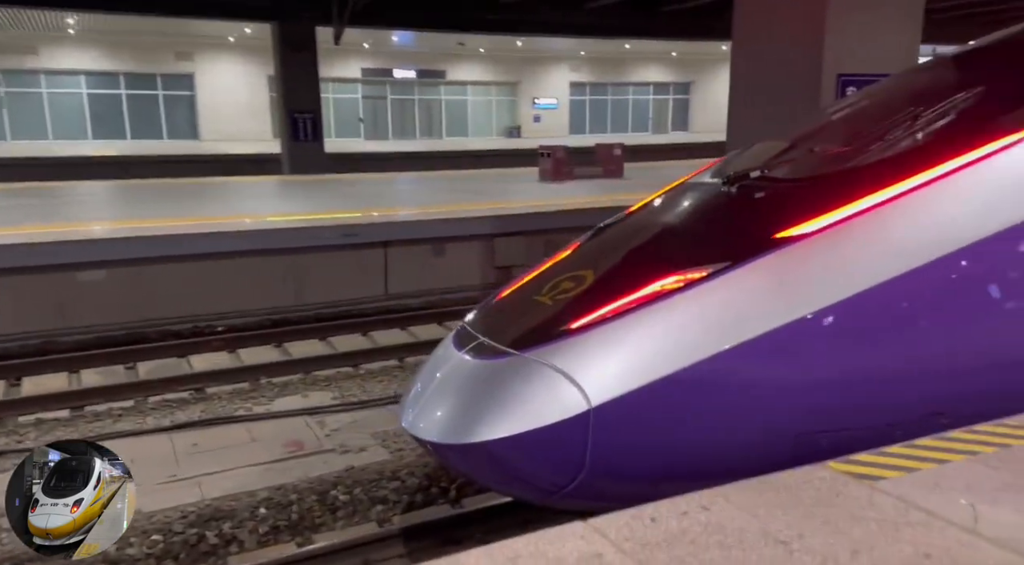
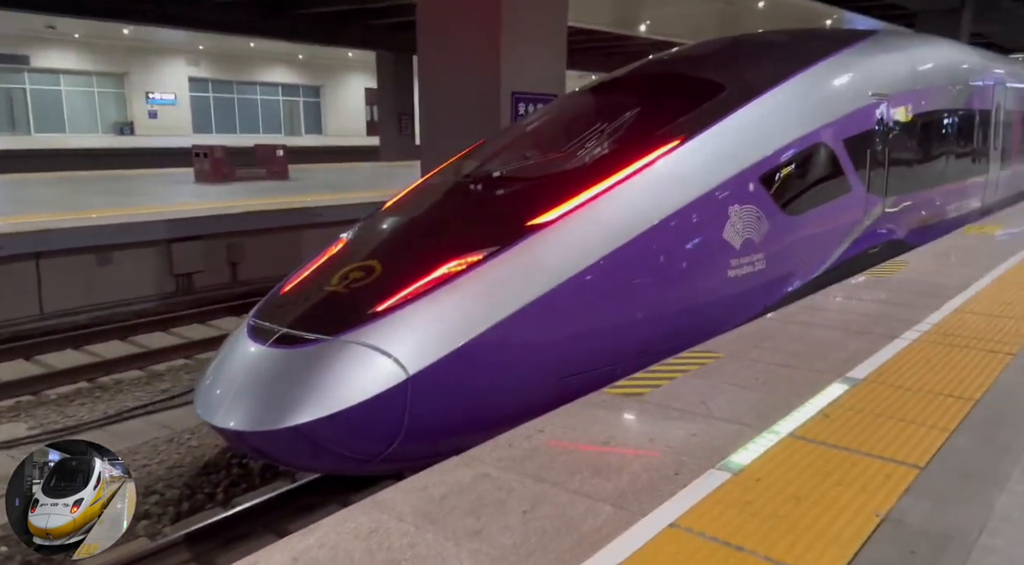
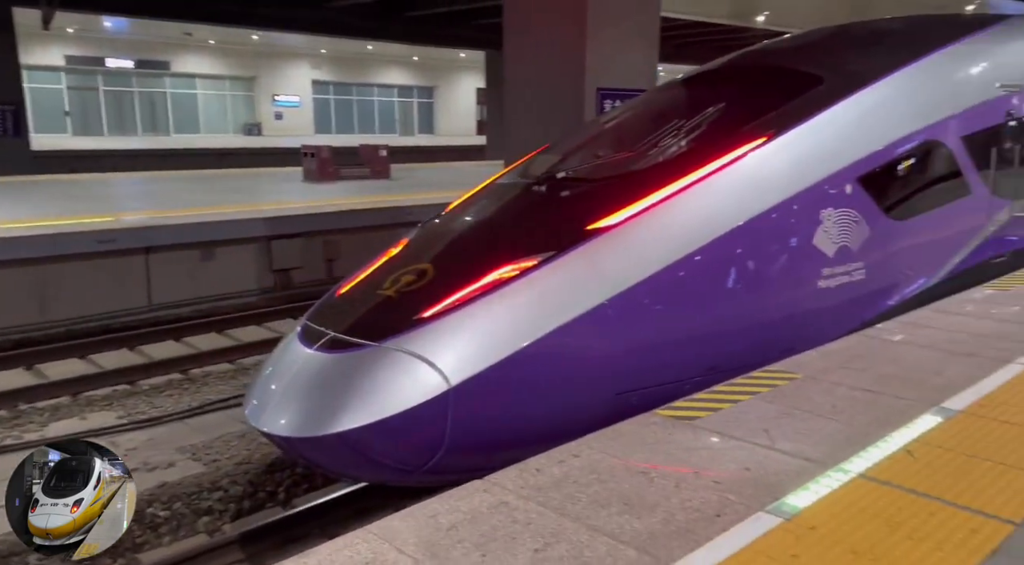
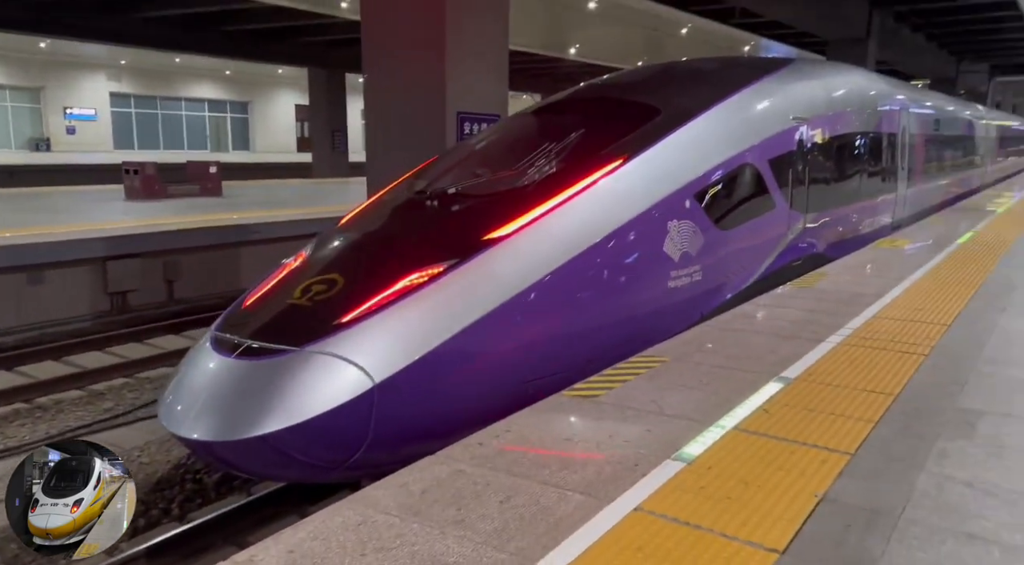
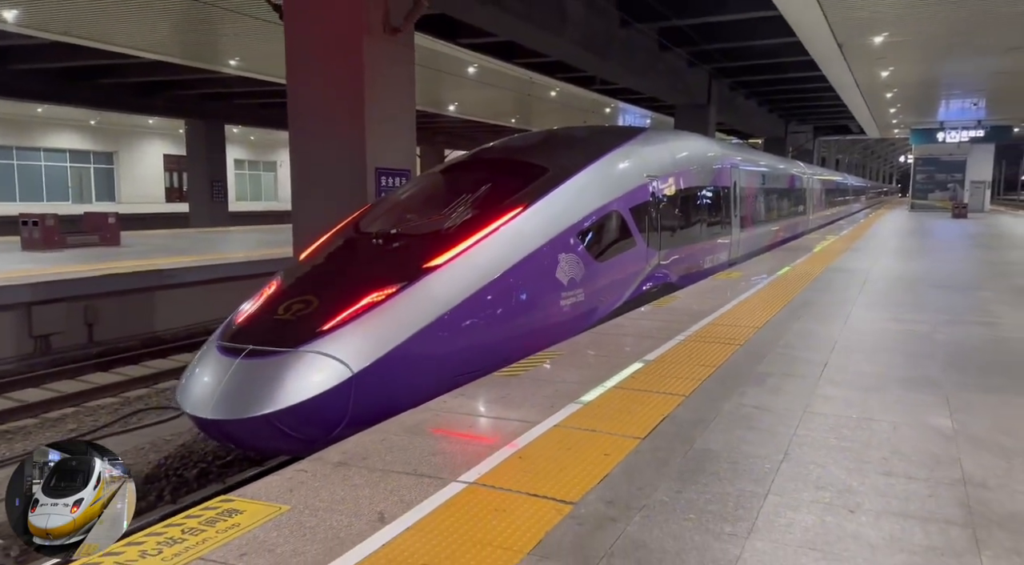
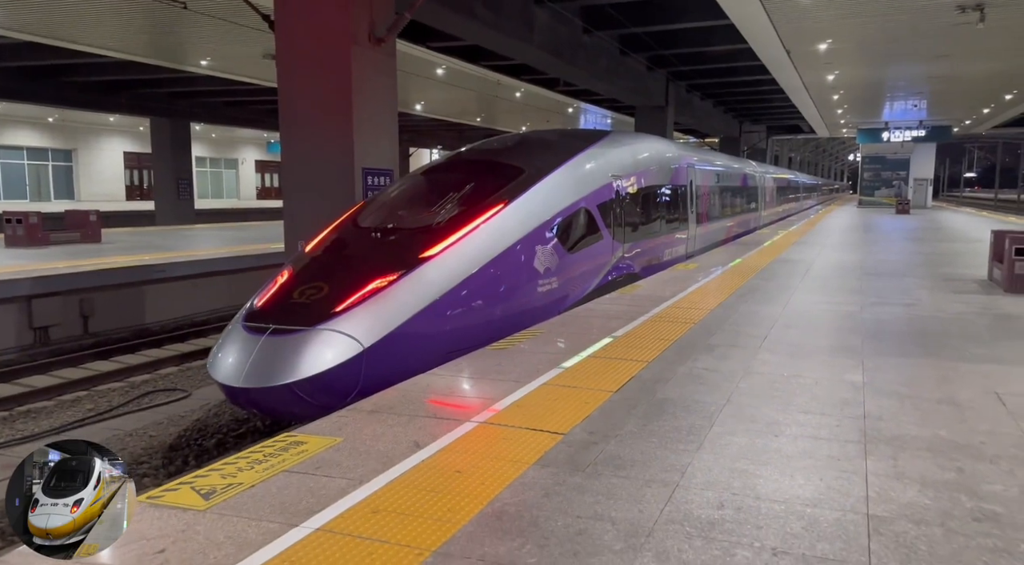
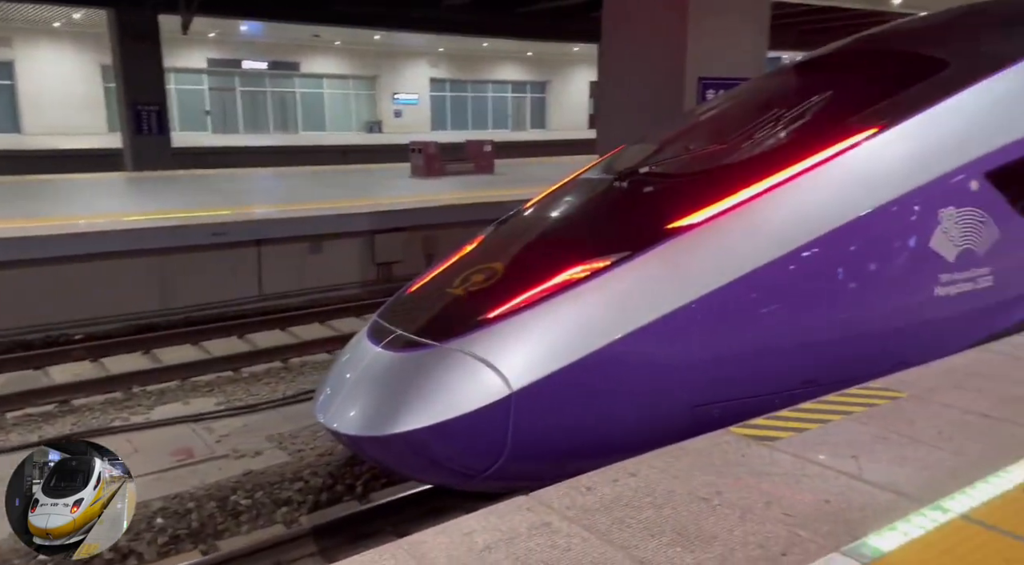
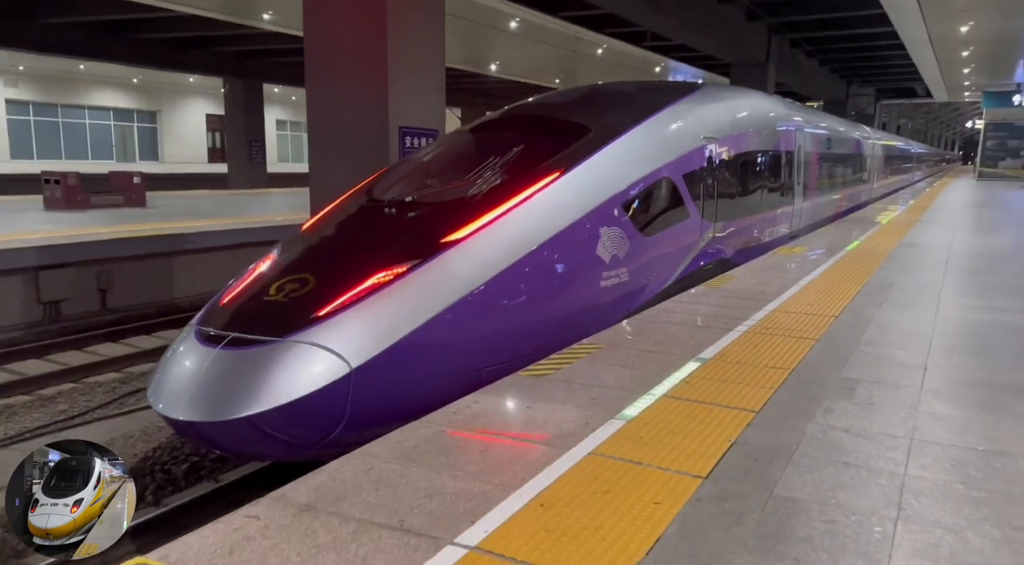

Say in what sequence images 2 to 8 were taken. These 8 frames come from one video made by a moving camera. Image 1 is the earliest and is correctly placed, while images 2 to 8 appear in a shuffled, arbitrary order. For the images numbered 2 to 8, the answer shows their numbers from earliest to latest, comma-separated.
7, 3, 2, 4, 8, 5, 6
